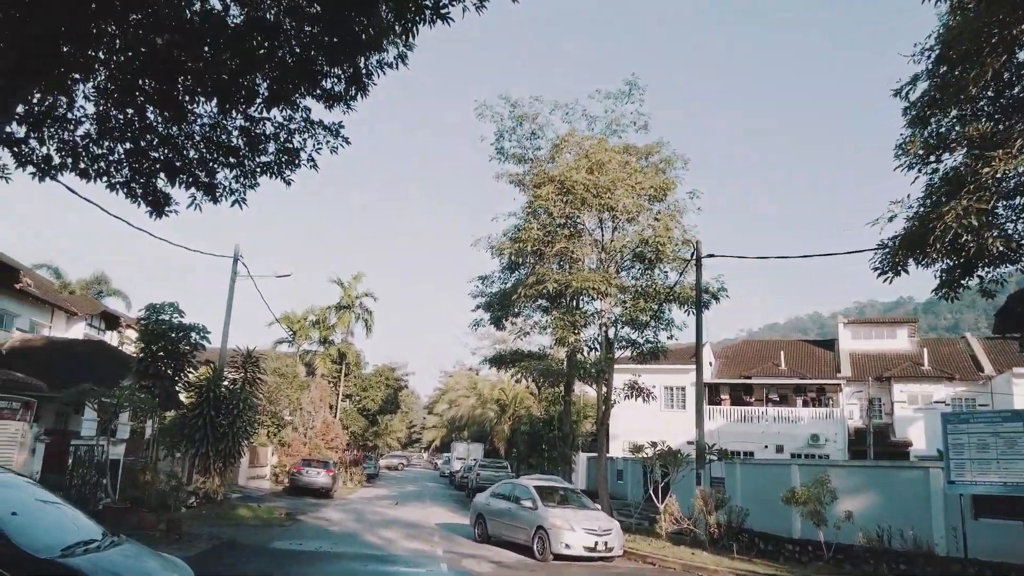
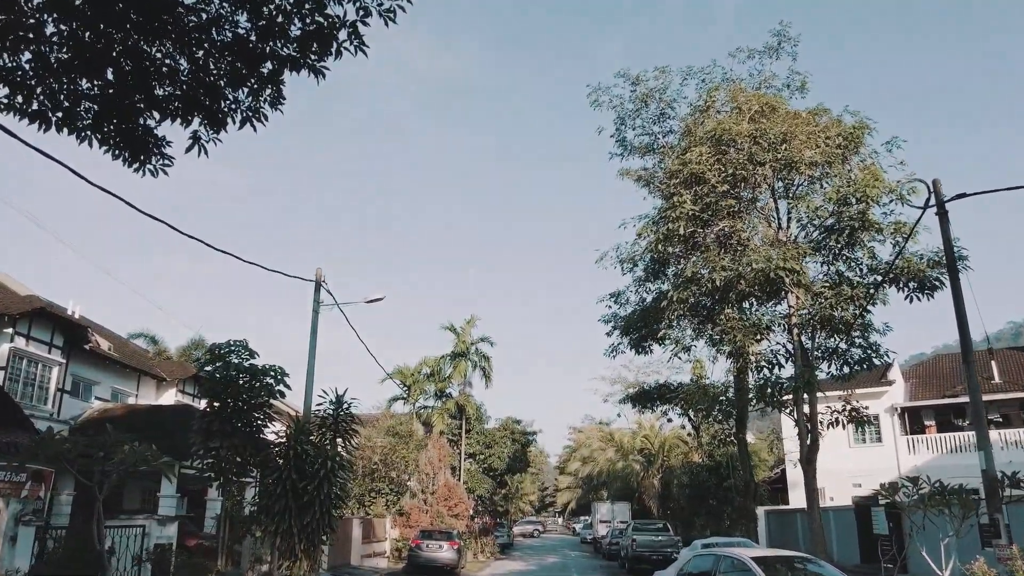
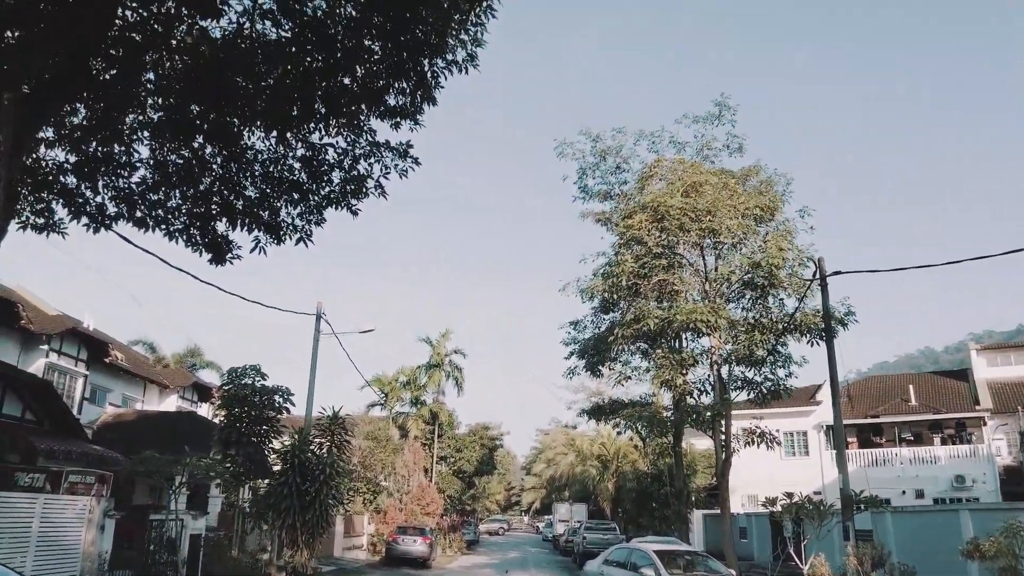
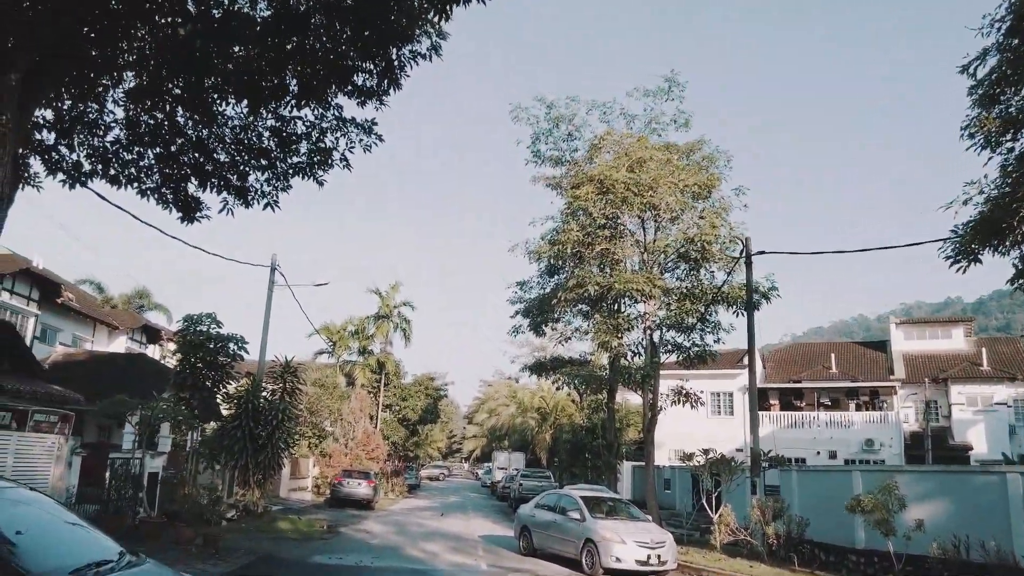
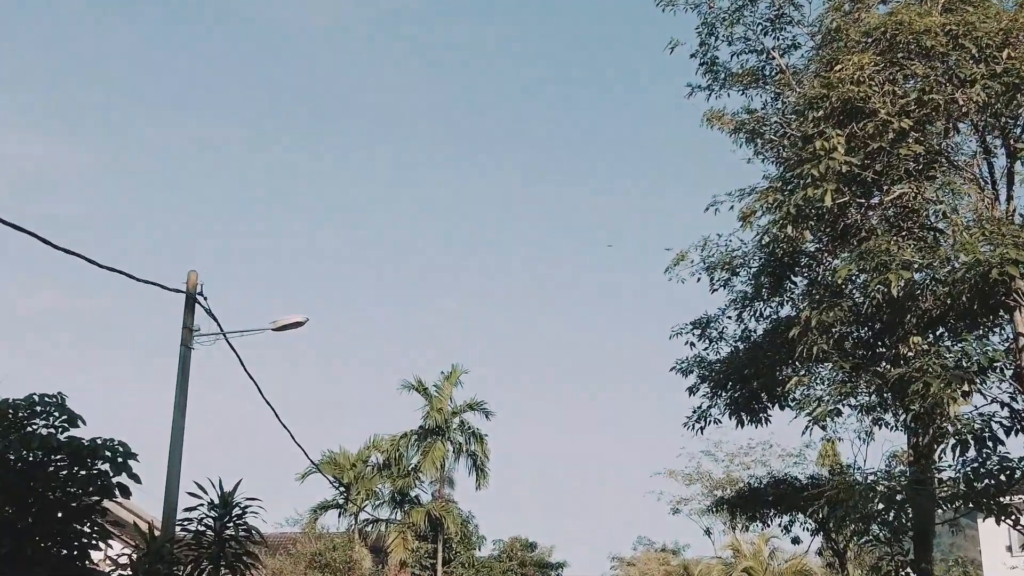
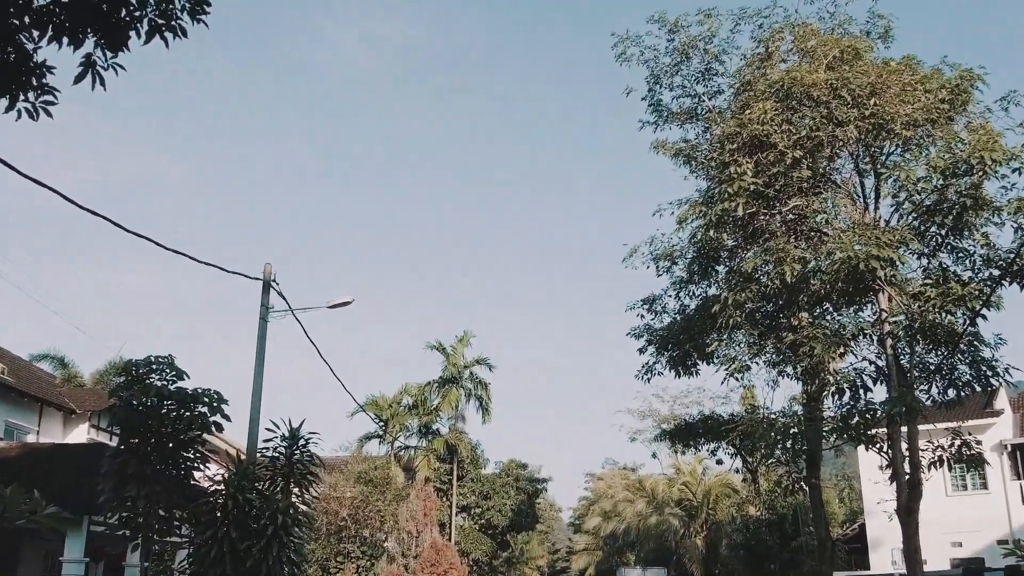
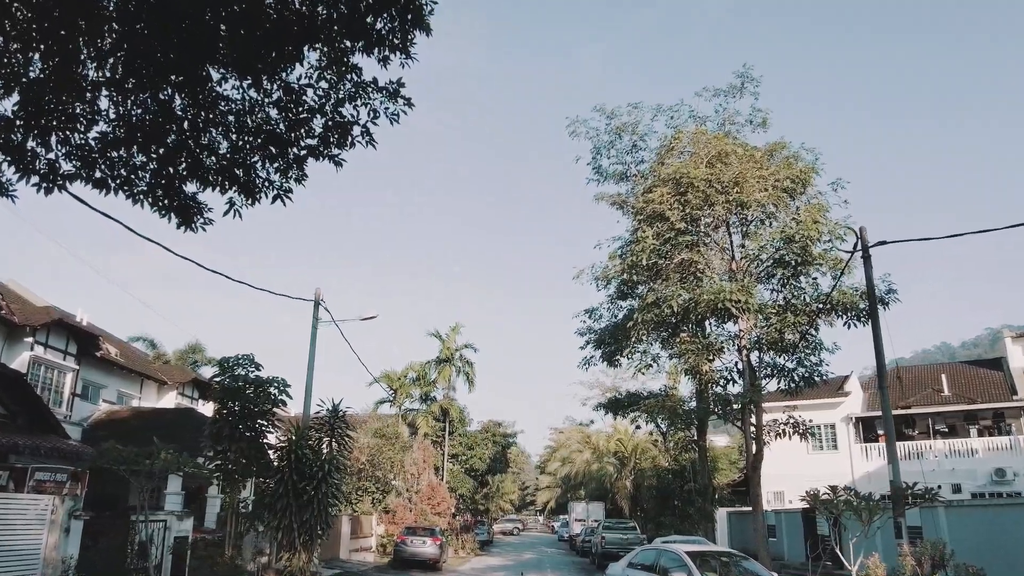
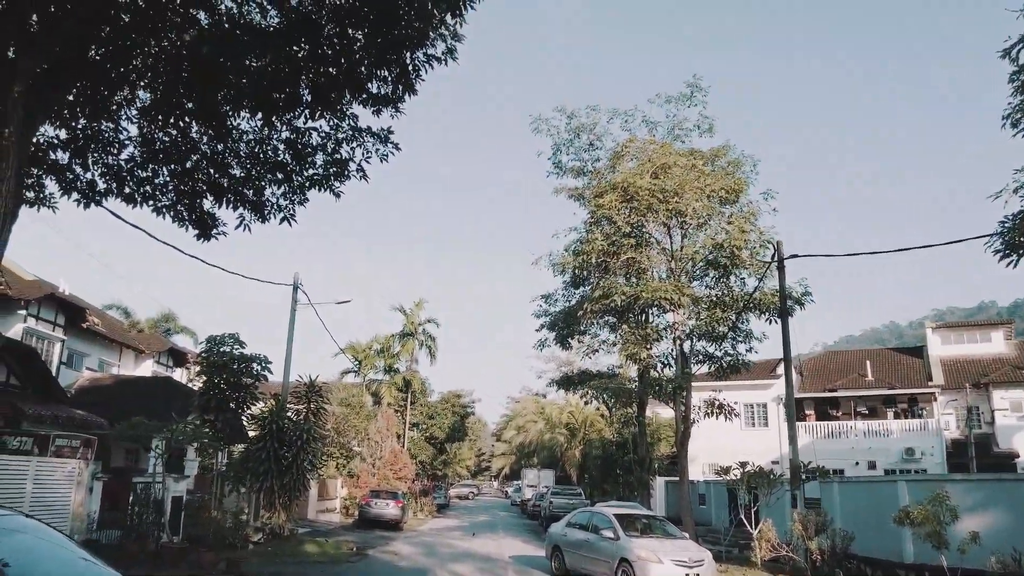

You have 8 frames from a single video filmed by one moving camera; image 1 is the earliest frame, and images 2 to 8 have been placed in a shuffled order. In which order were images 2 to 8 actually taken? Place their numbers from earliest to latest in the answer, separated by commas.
4, 8, 3, 7, 2, 6, 5
